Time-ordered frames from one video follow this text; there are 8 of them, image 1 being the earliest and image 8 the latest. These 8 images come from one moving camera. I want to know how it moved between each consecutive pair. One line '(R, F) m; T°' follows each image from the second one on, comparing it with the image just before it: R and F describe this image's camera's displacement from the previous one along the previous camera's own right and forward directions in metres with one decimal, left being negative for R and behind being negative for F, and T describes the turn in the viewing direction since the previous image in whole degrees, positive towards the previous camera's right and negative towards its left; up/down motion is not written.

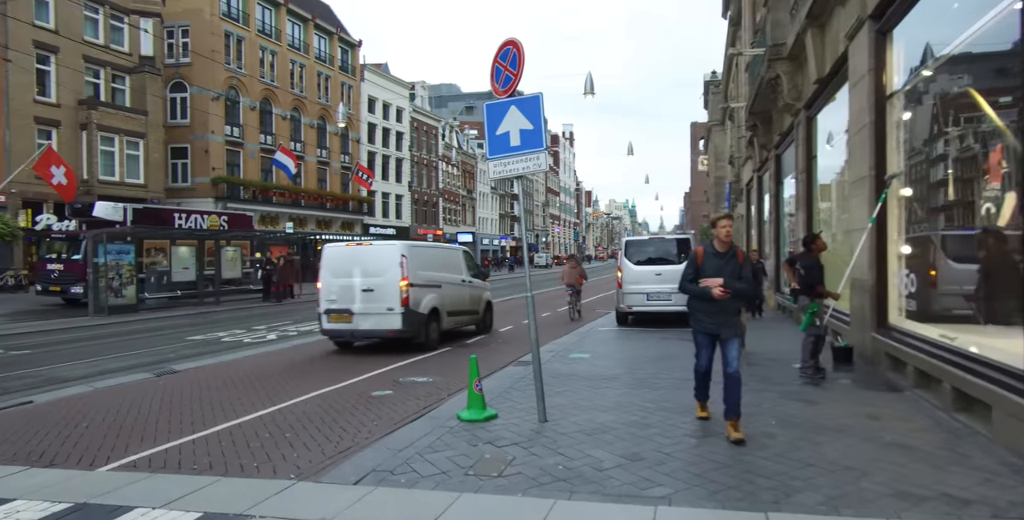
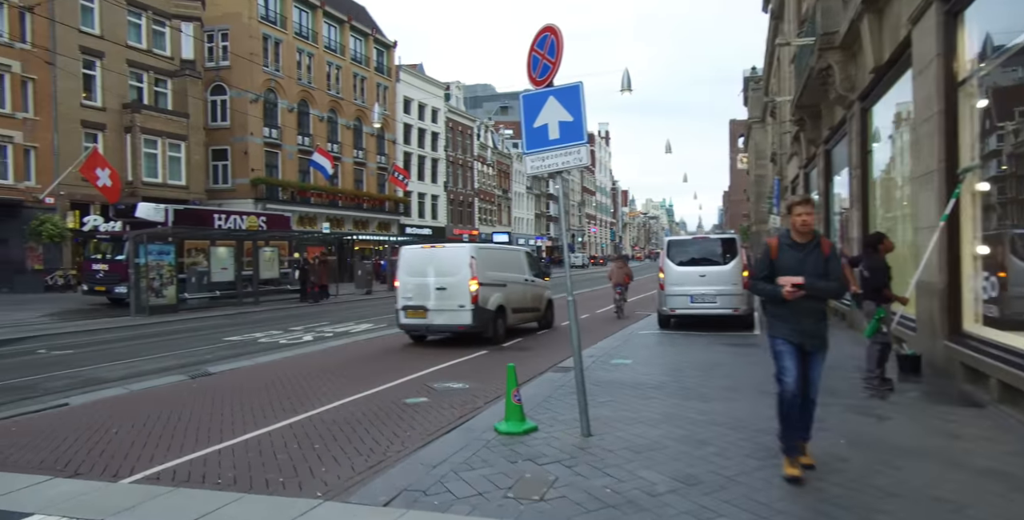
(-0.1, +0.5) m; -3°
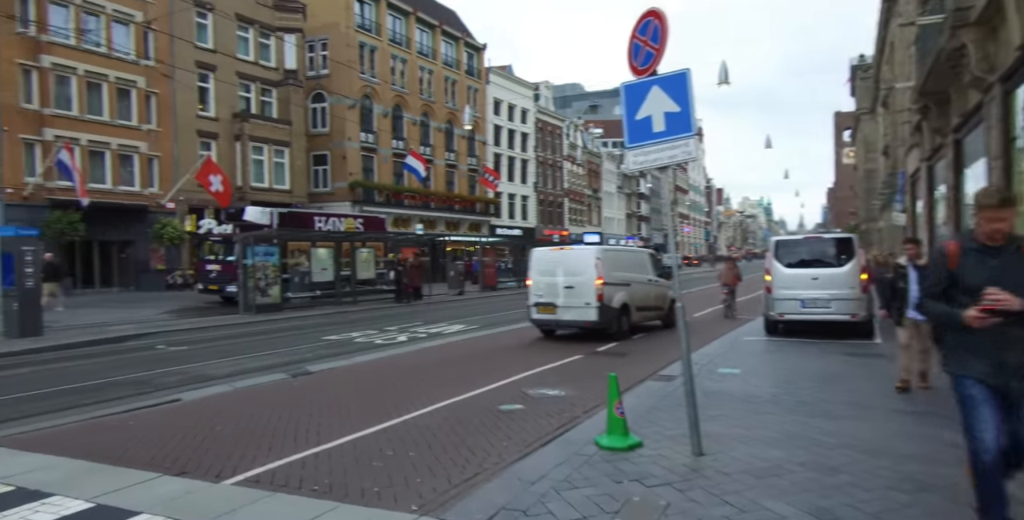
(-0.2, +0.4) m; -8°
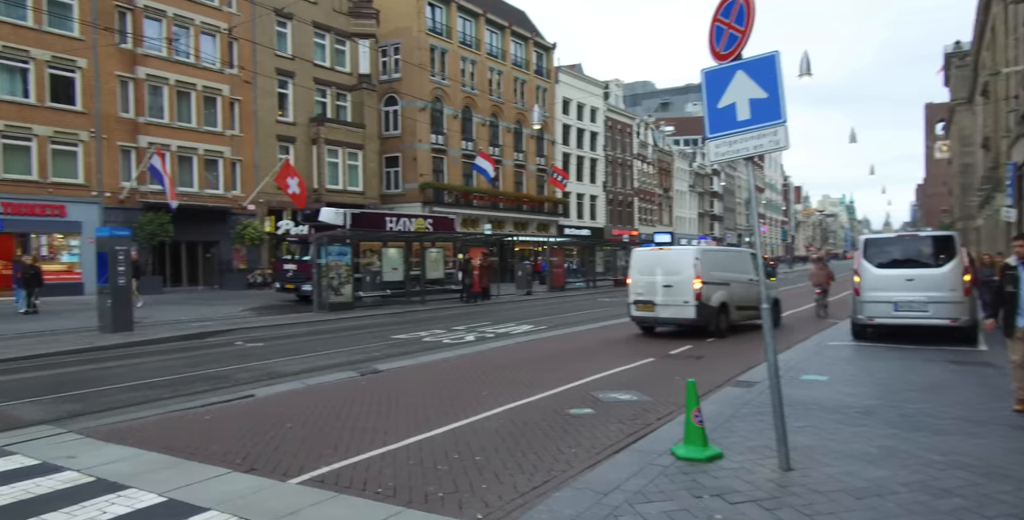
(0.0, +0.3) m; -7°
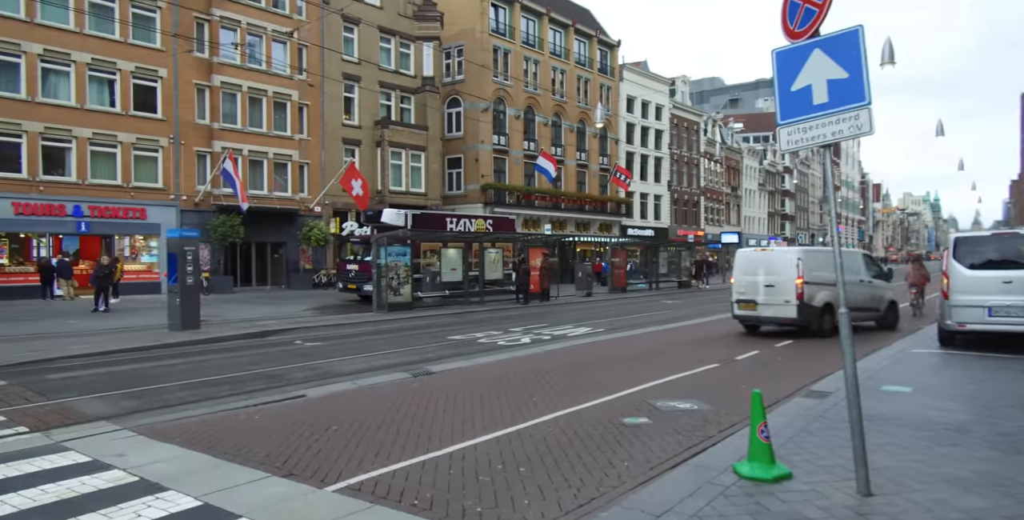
(+0.1, +0.3) m; -6°
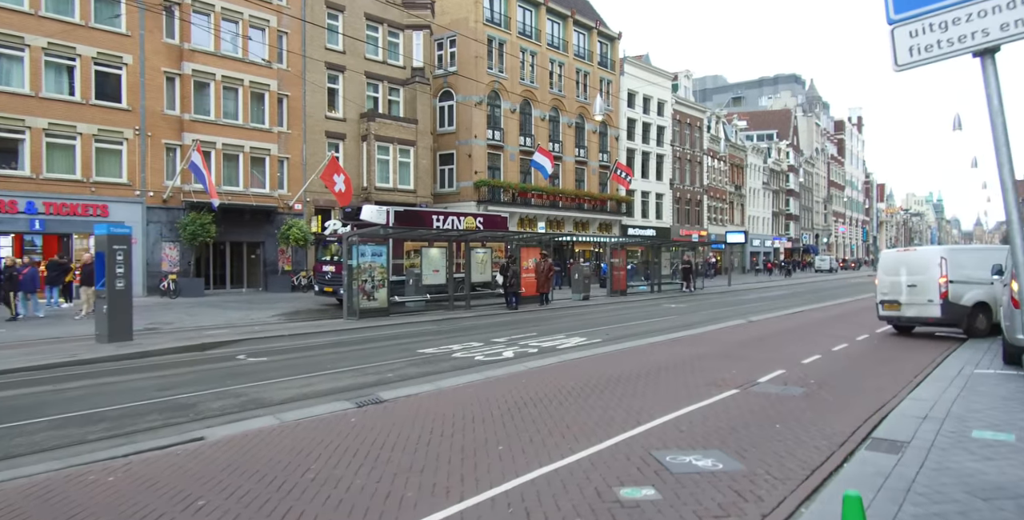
(+0.4, +1.9) m; 0°
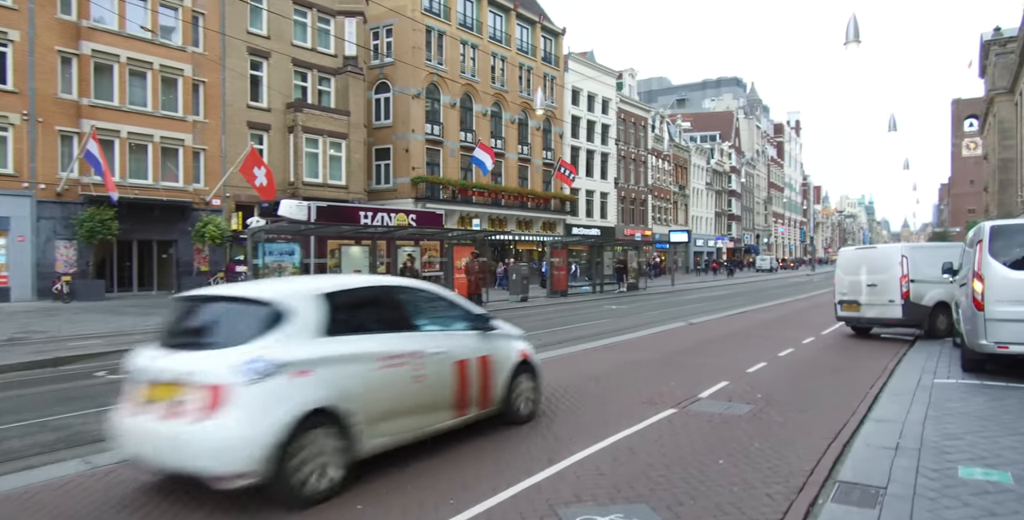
(+0.6, +1.4) m; +5°
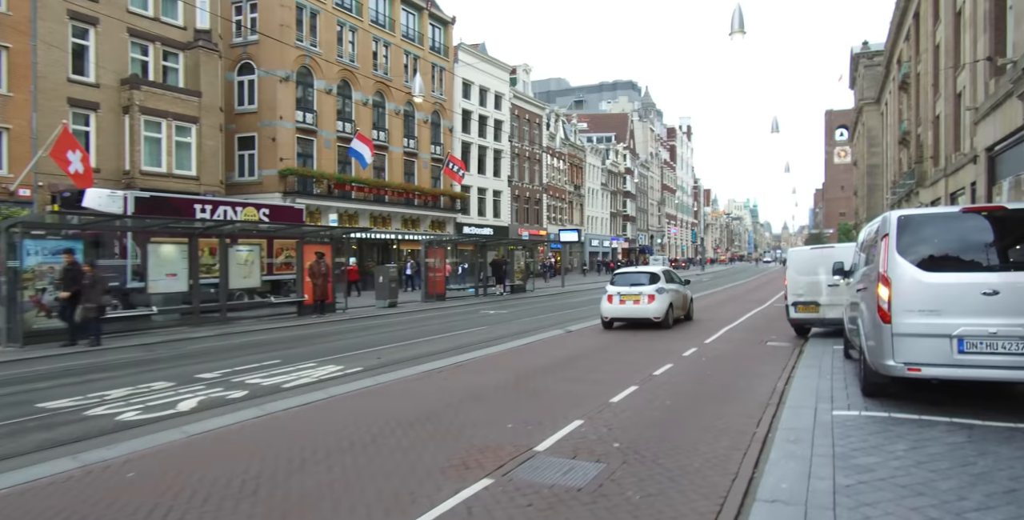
(+1.3, +2.2) m; +9°
